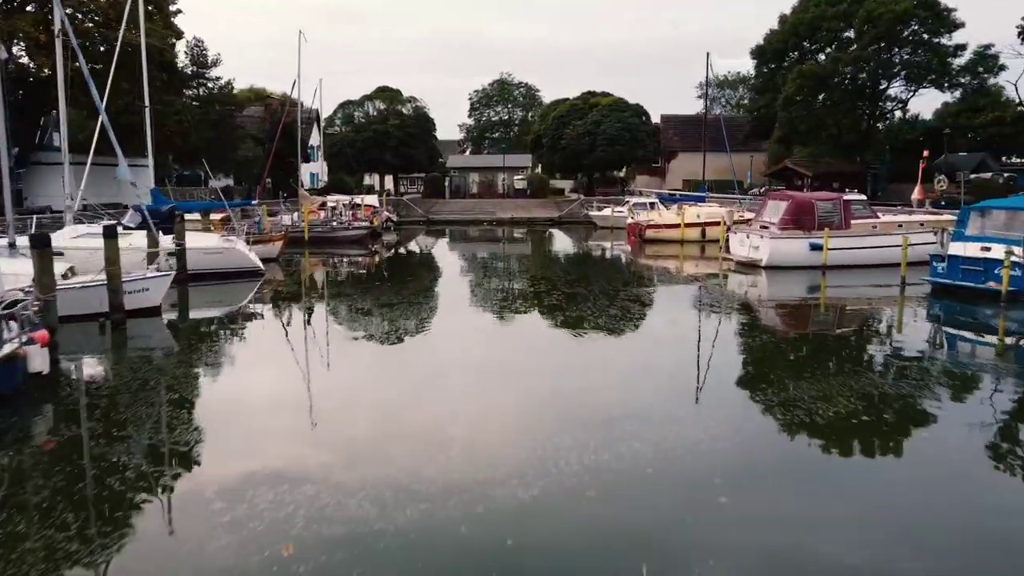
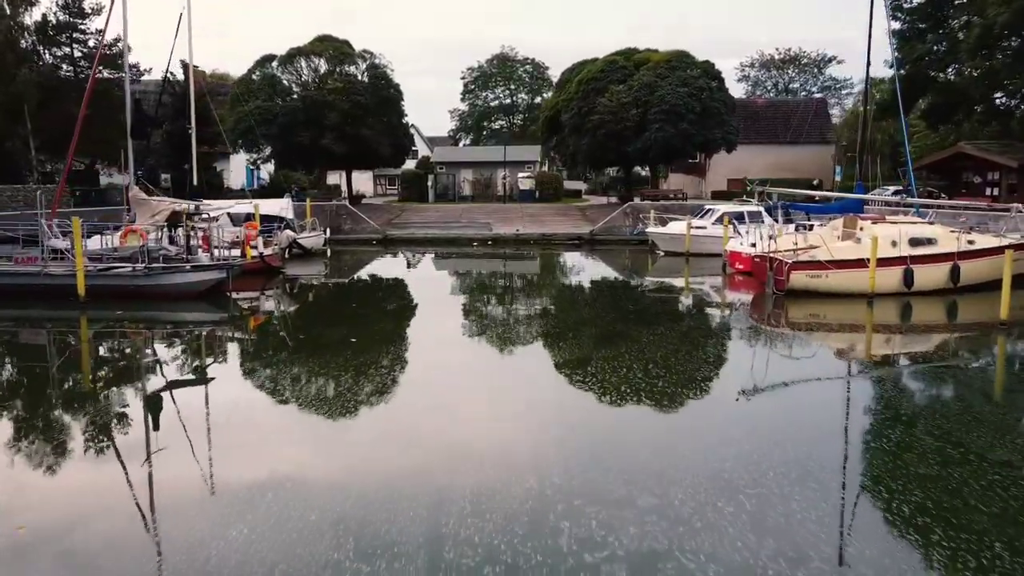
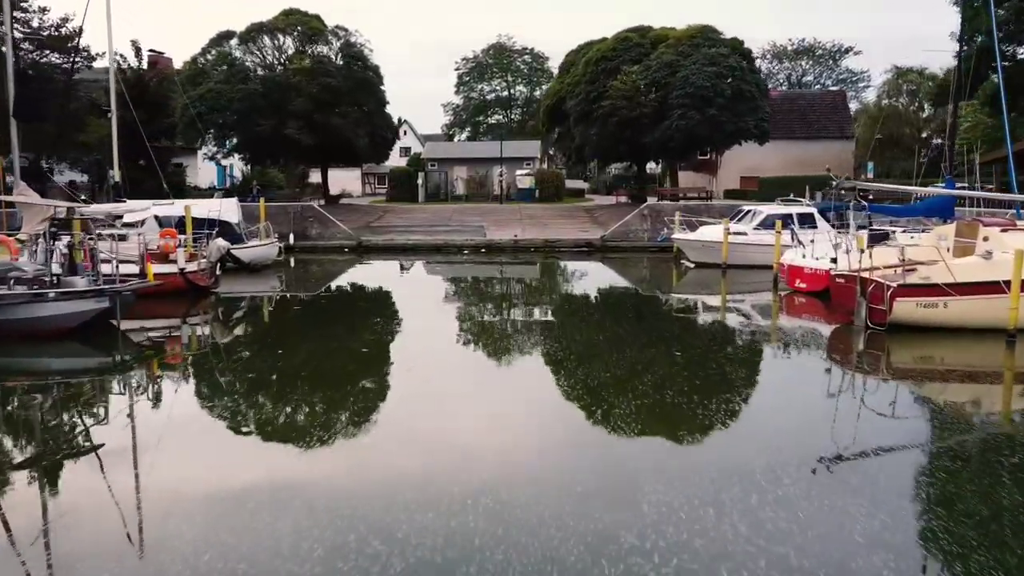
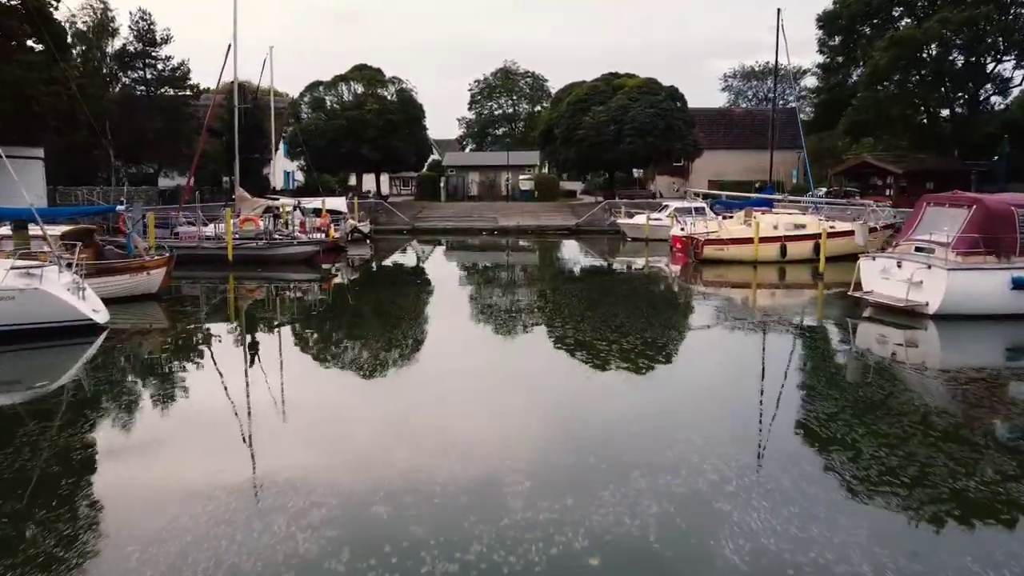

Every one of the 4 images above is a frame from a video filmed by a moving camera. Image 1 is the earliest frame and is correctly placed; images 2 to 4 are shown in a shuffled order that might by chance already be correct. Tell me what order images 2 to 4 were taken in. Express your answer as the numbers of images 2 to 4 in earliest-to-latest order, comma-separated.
4, 2, 3
